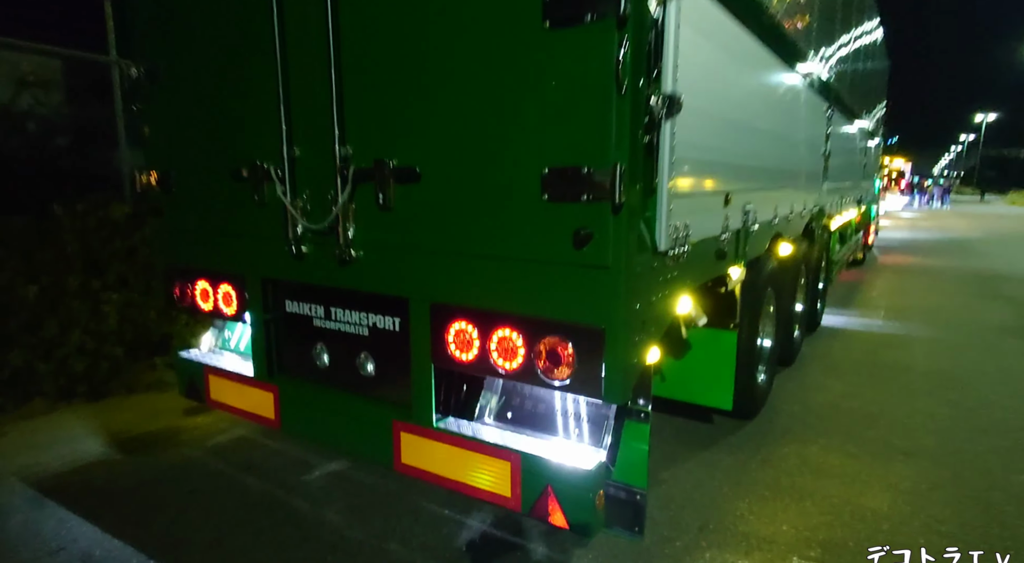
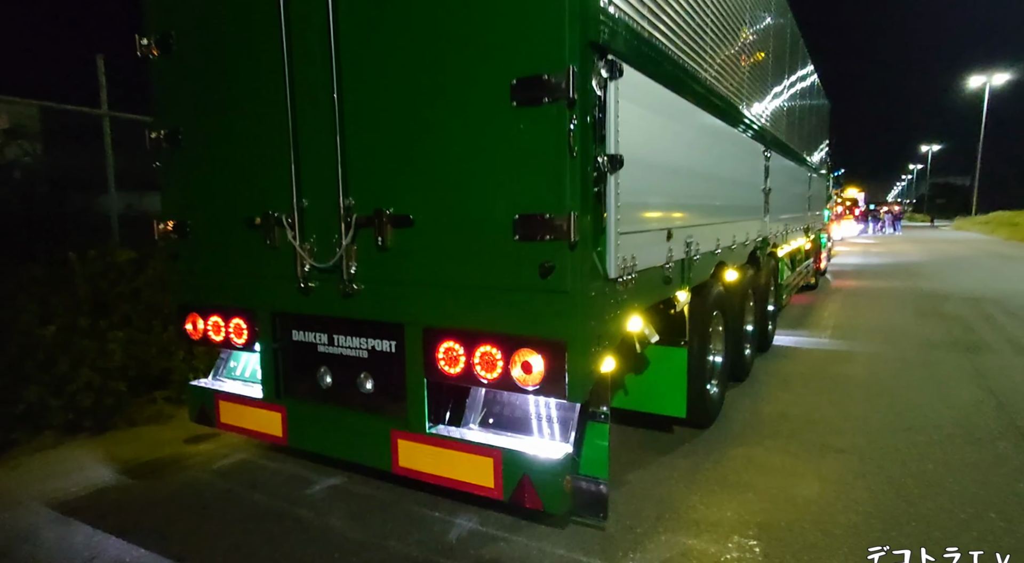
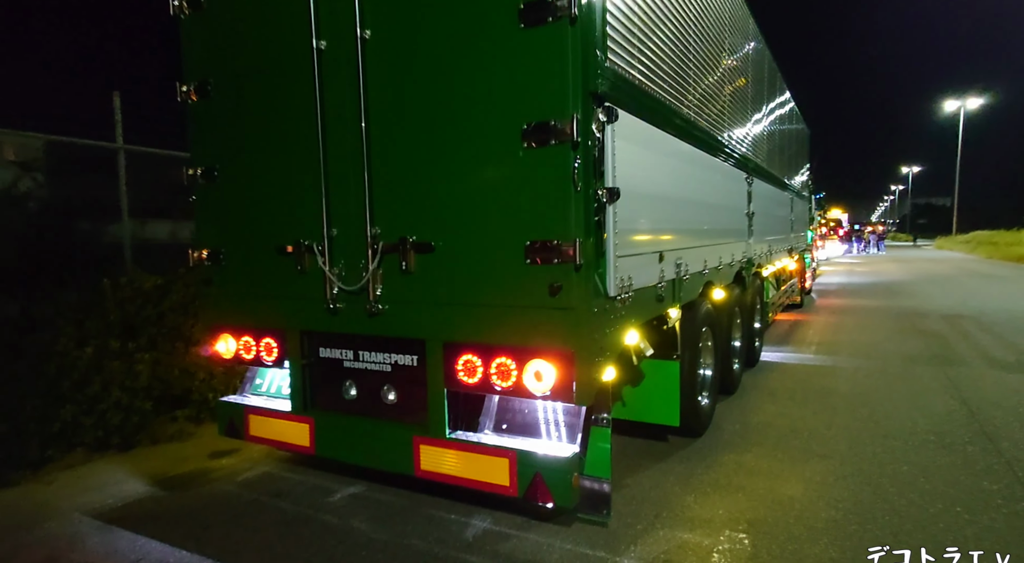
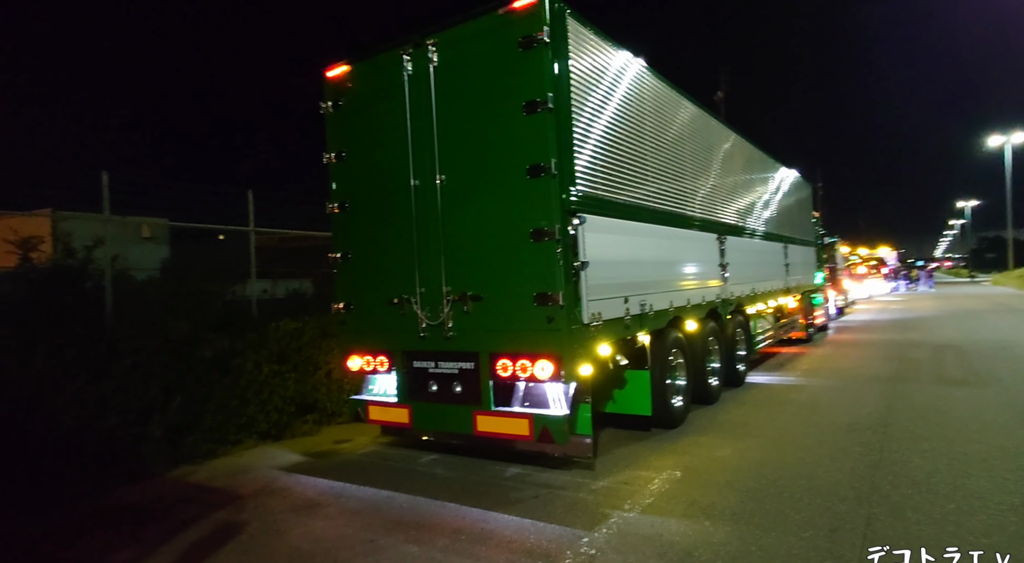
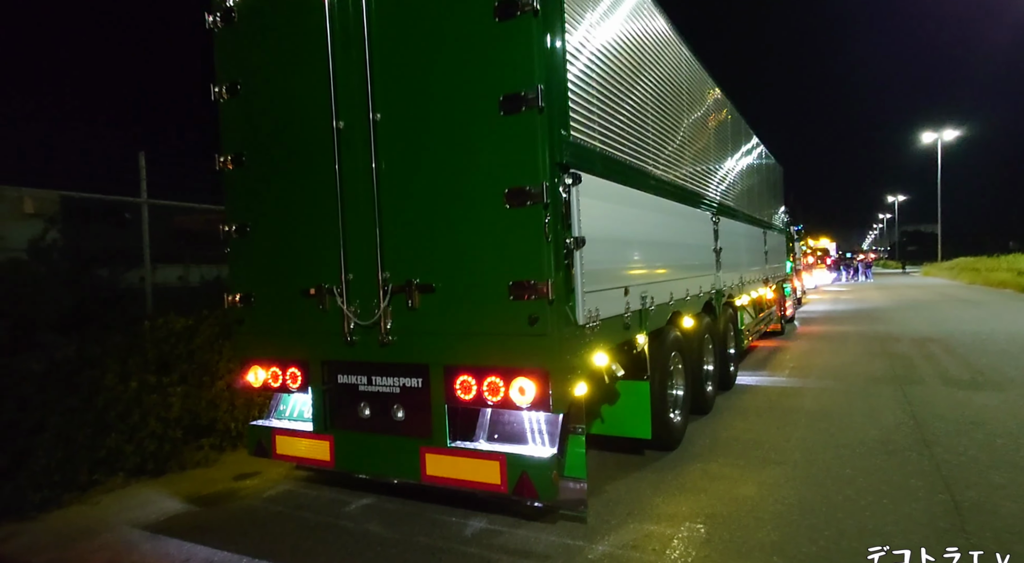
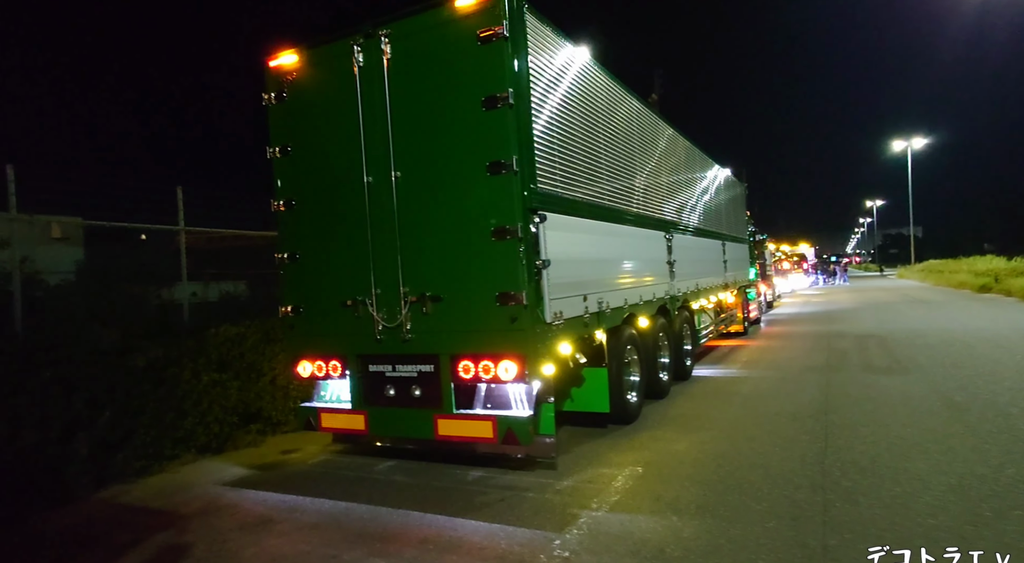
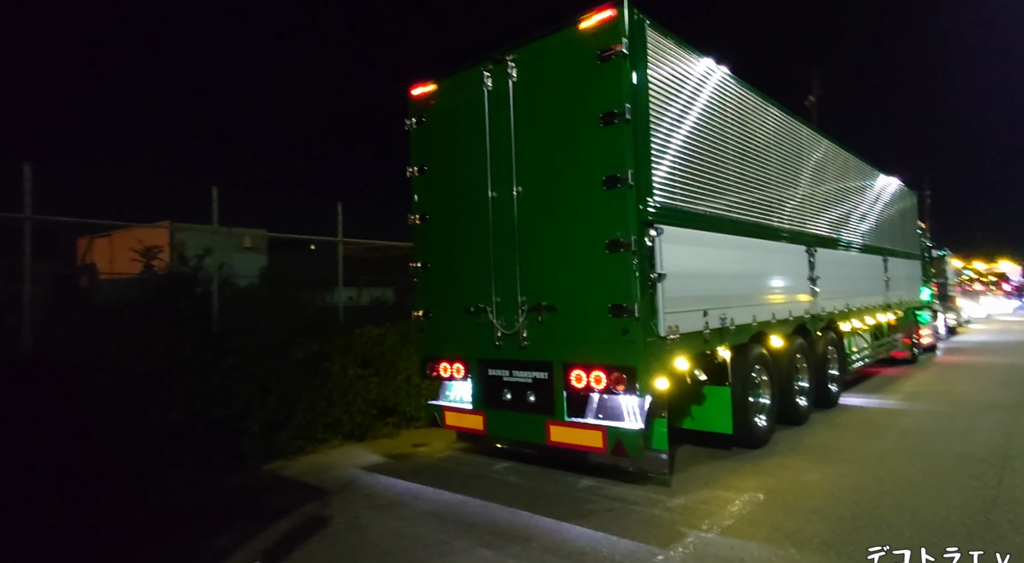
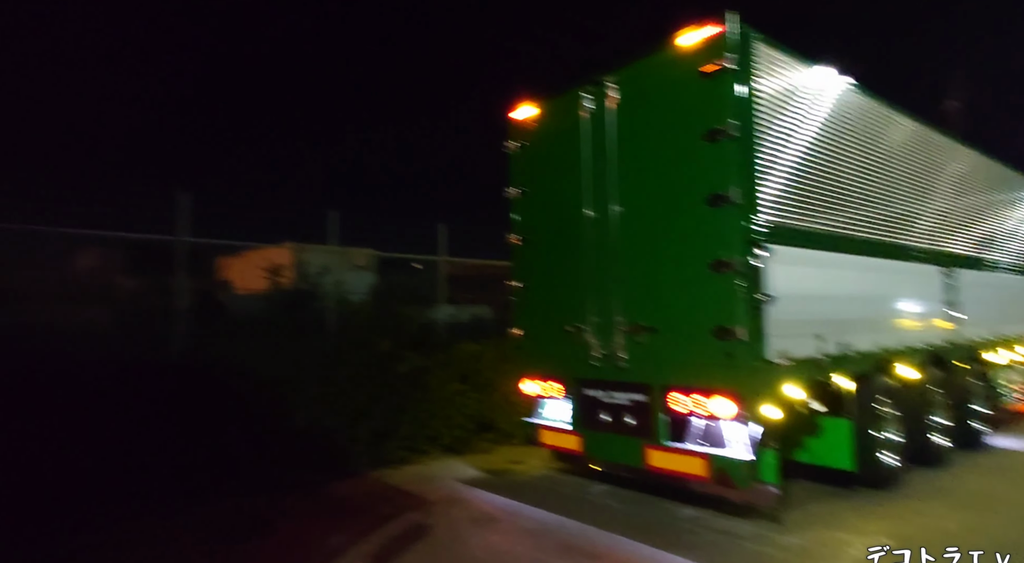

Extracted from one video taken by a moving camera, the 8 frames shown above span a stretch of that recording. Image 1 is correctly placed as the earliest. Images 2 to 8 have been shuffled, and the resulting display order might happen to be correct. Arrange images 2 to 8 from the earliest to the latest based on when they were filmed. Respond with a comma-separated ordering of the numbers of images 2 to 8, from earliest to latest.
2, 3, 5, 6, 4, 7, 8
